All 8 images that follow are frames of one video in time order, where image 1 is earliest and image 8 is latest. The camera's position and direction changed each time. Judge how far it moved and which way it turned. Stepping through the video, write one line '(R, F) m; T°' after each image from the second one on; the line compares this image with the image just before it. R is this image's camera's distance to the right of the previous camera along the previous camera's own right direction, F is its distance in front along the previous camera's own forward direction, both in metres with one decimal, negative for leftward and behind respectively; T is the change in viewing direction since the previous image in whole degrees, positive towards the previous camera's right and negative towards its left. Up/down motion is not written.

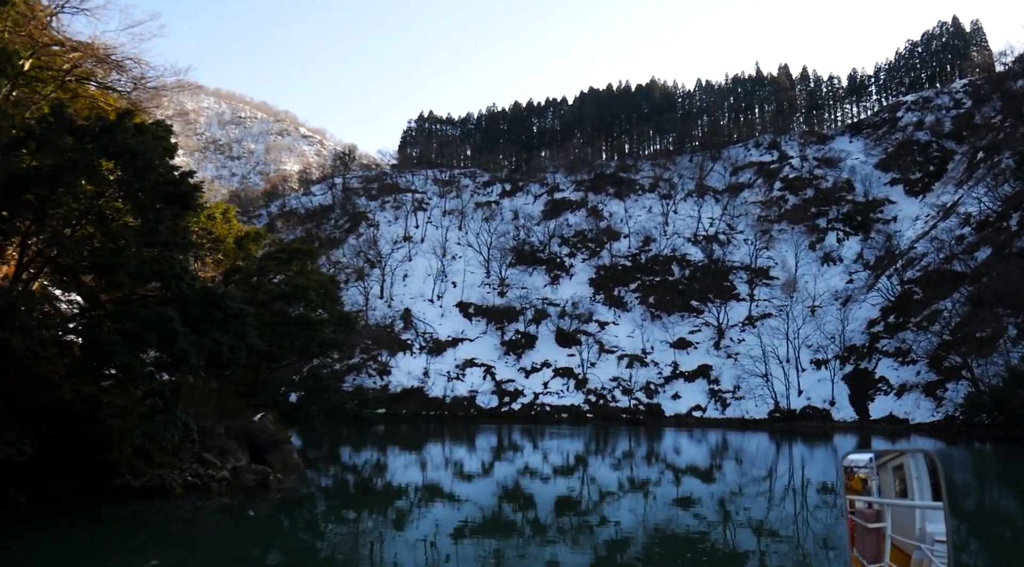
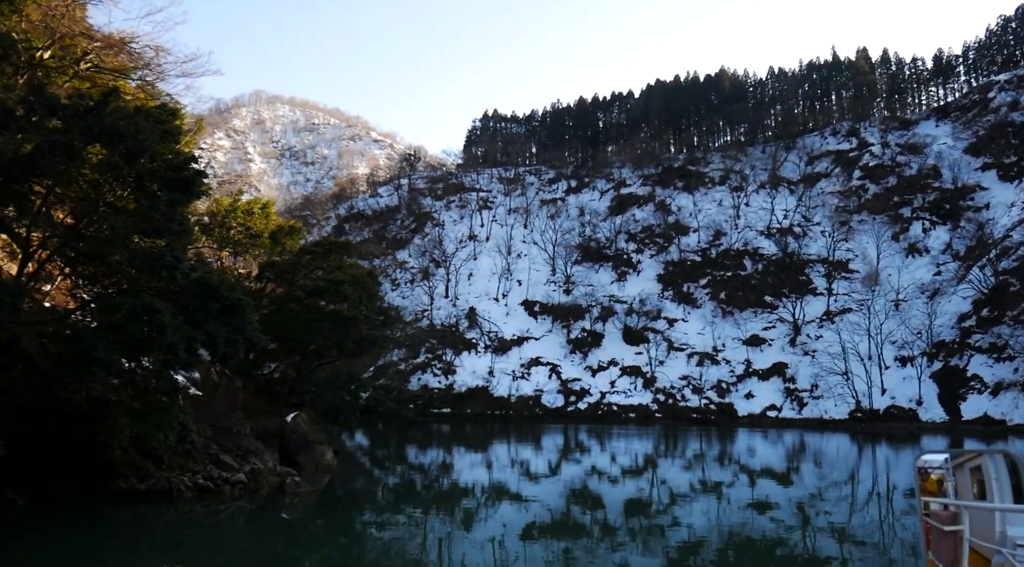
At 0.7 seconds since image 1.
(+0.5, +0.7) m; -5°
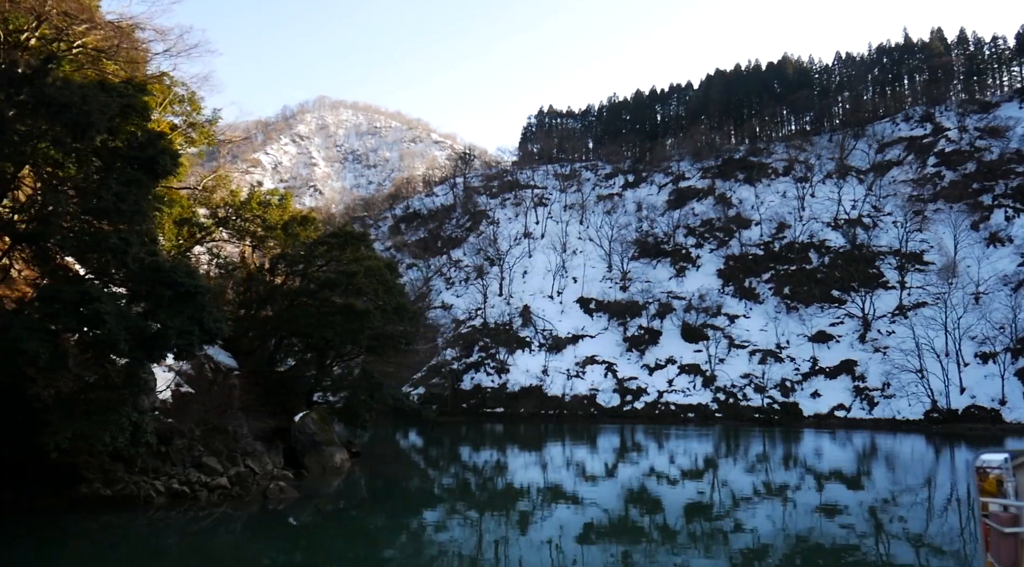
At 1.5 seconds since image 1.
(+0.7, +0.8) m; -5°
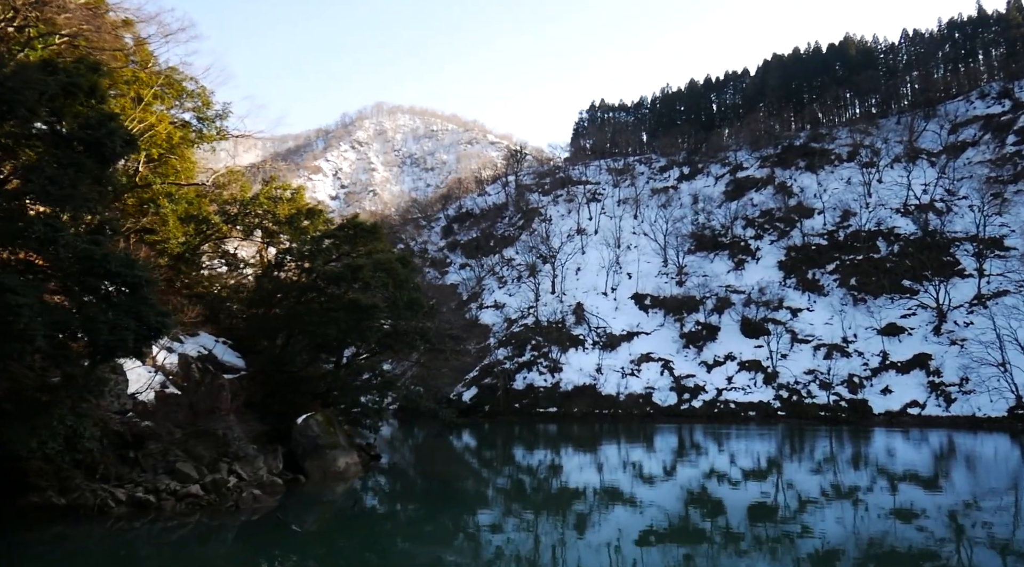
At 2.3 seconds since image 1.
(+0.7, +0.8) m; -5°
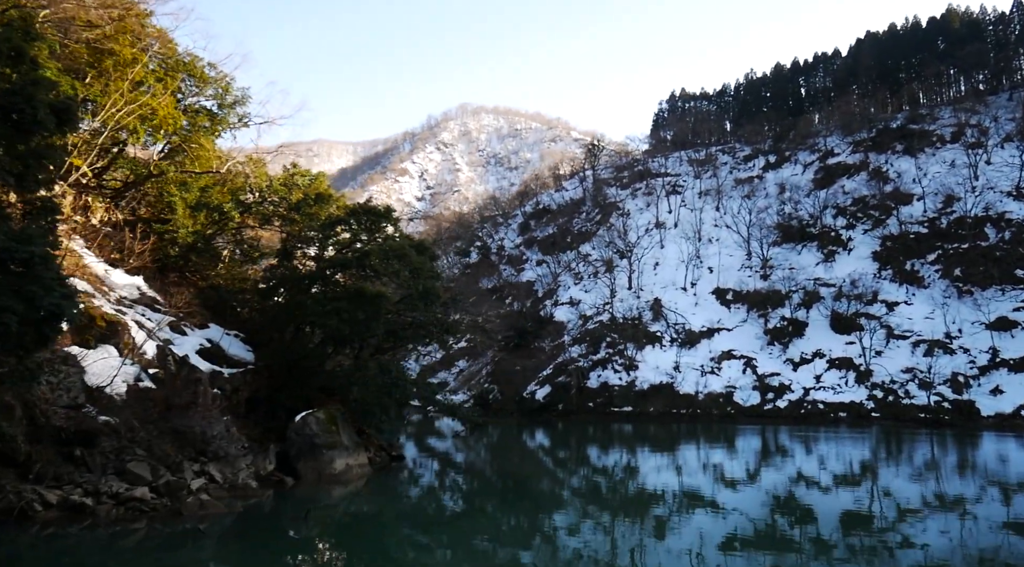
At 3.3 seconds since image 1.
(+0.9, +1.1) m; -7°
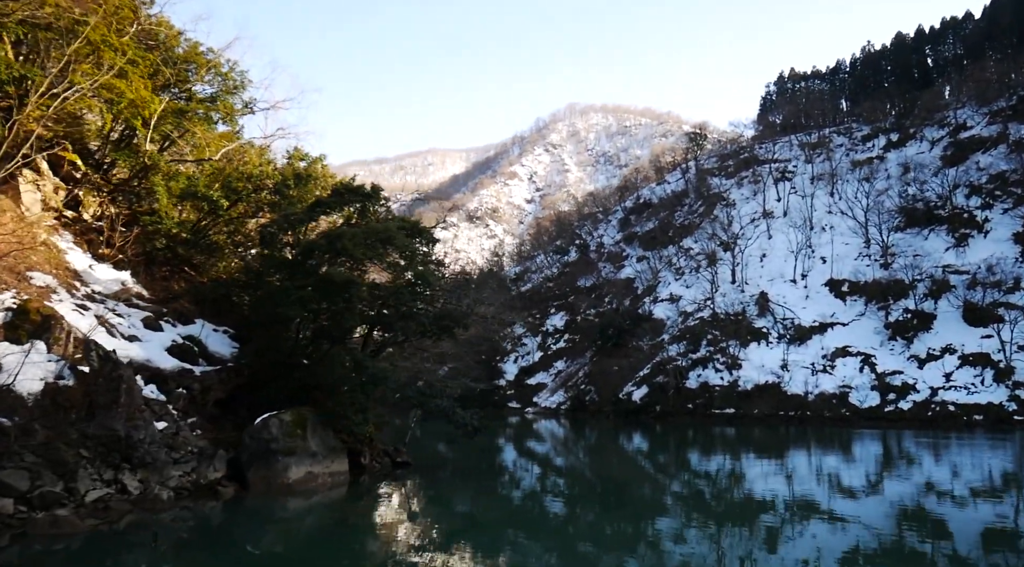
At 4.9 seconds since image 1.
(+1.5, +1.5) m; -9°
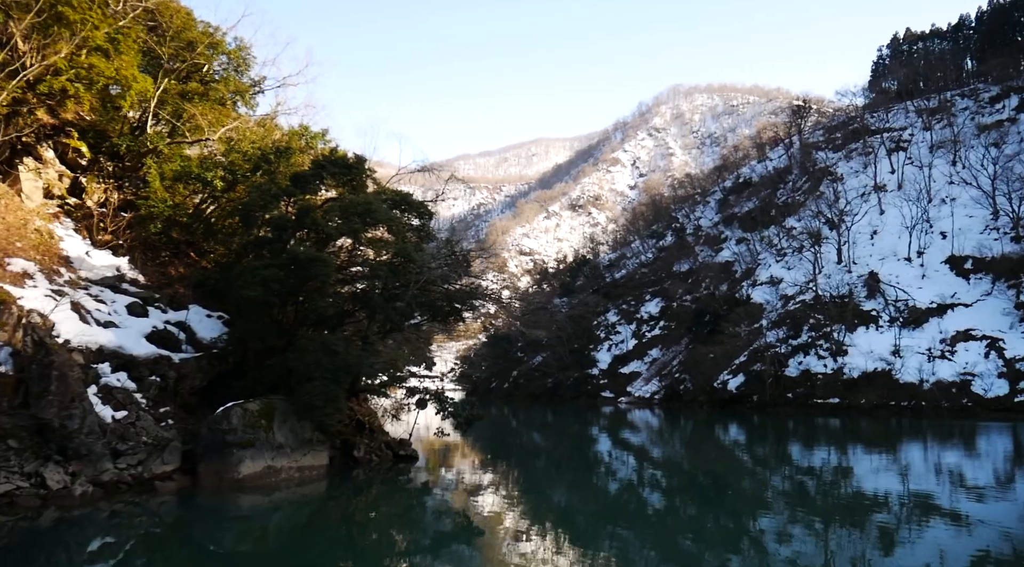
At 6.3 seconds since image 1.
(+1.3, +1.1) m; -8°
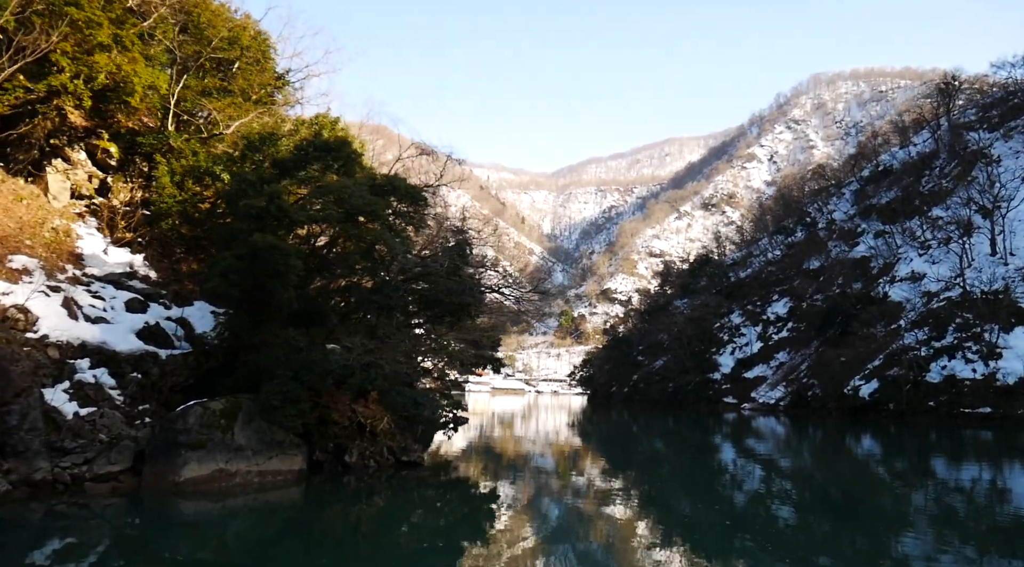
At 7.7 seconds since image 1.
(+1.5, +1.1) m; -10°
